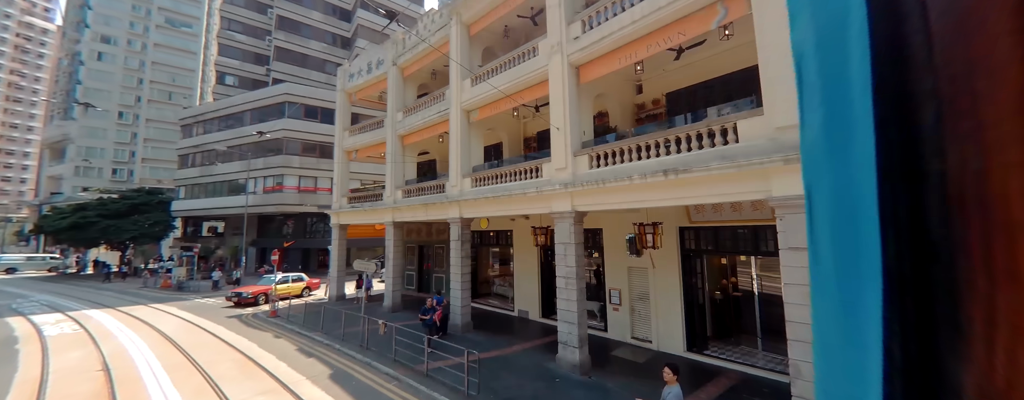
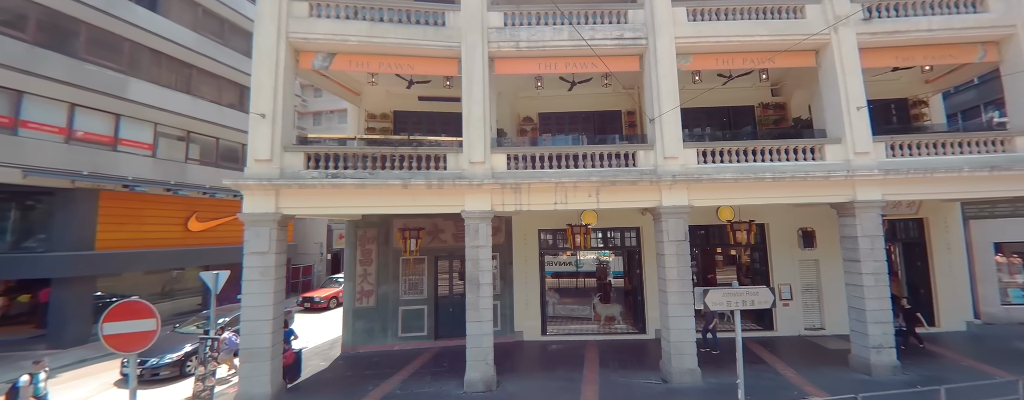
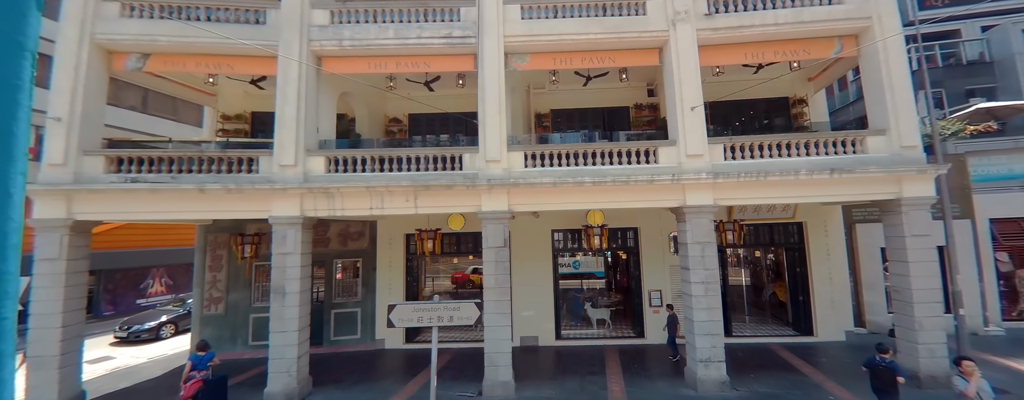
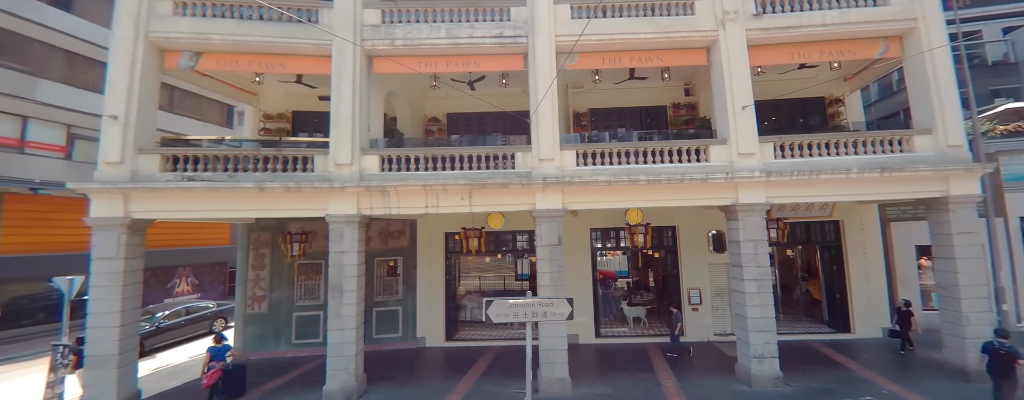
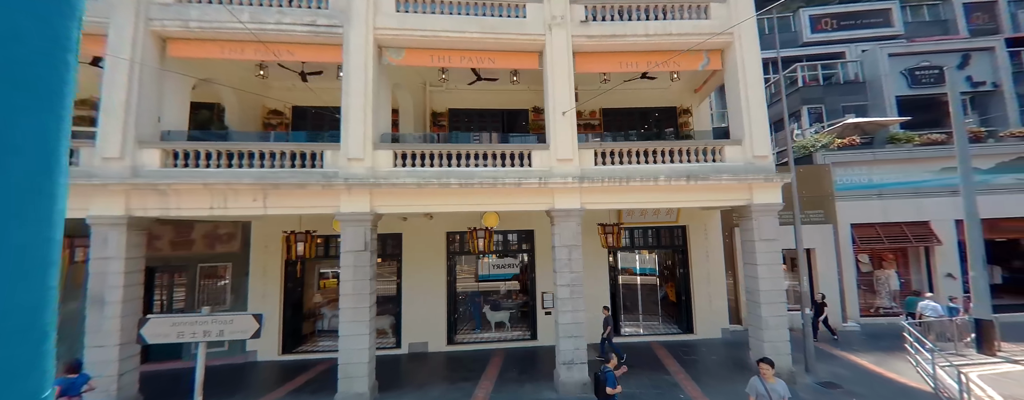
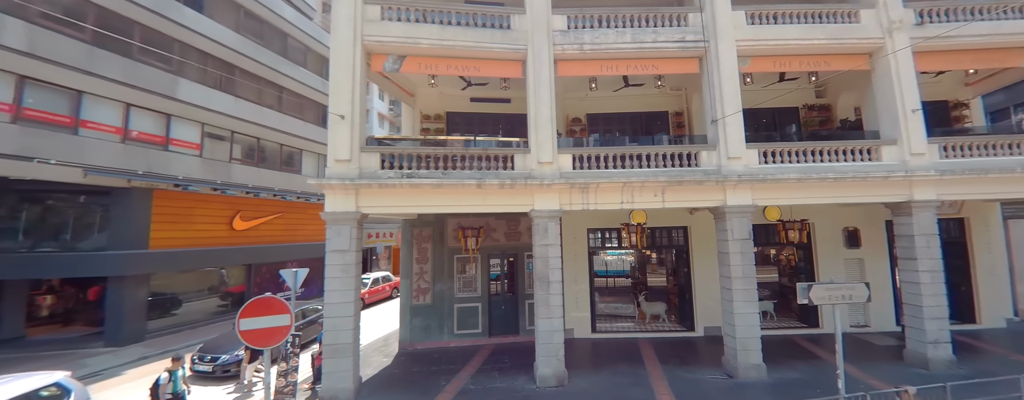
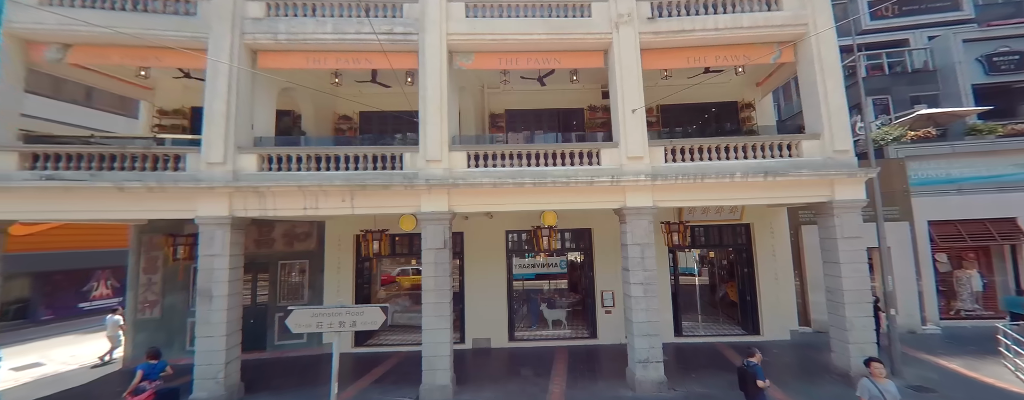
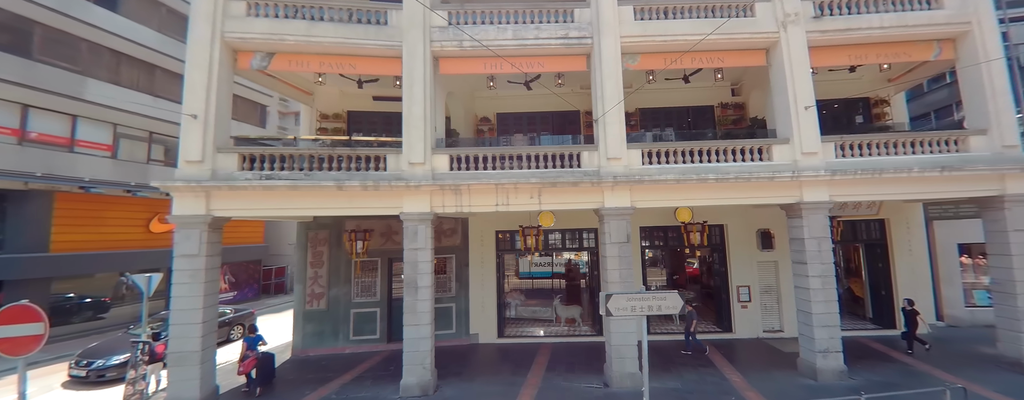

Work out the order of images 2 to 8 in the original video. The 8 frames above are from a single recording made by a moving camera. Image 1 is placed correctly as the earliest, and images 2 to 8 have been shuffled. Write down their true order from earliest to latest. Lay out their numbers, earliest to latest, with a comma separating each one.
5, 7, 3, 4, 8, 2, 6
